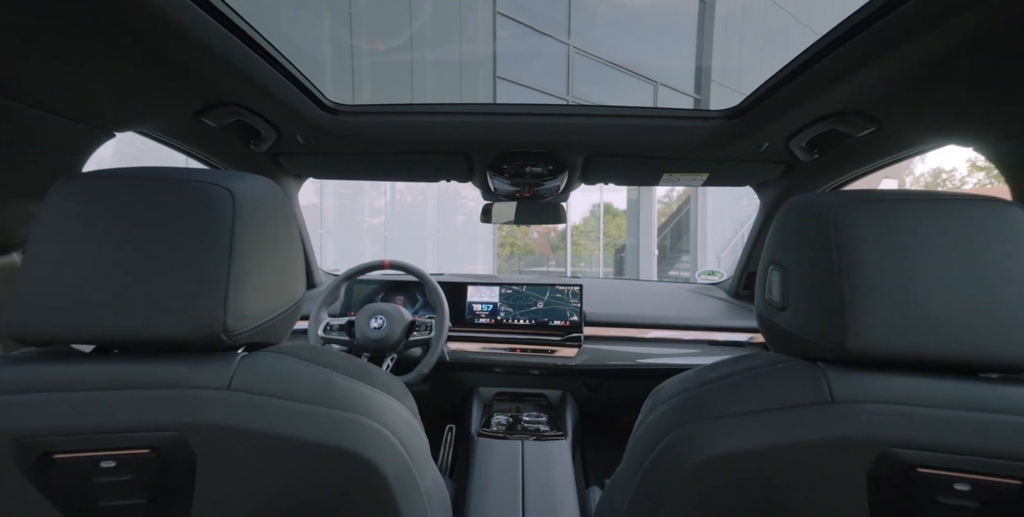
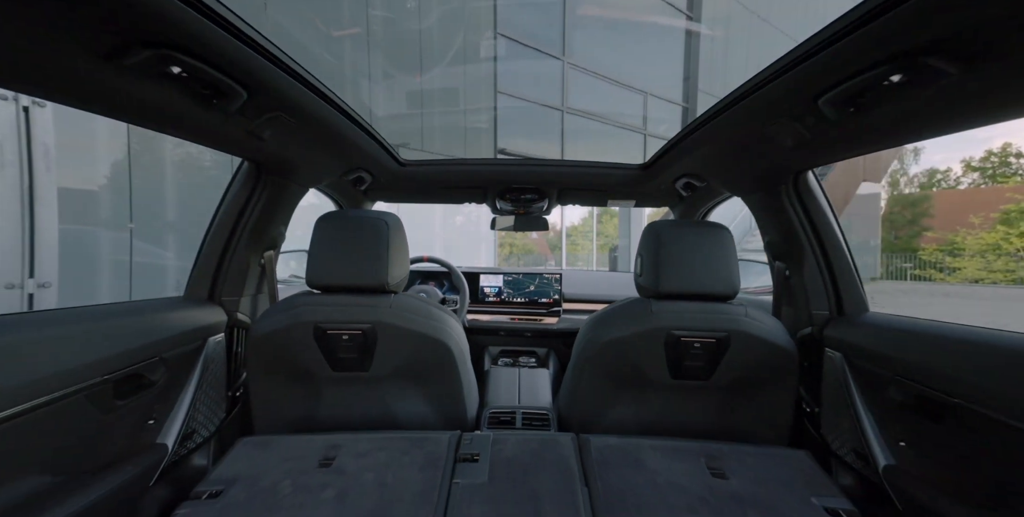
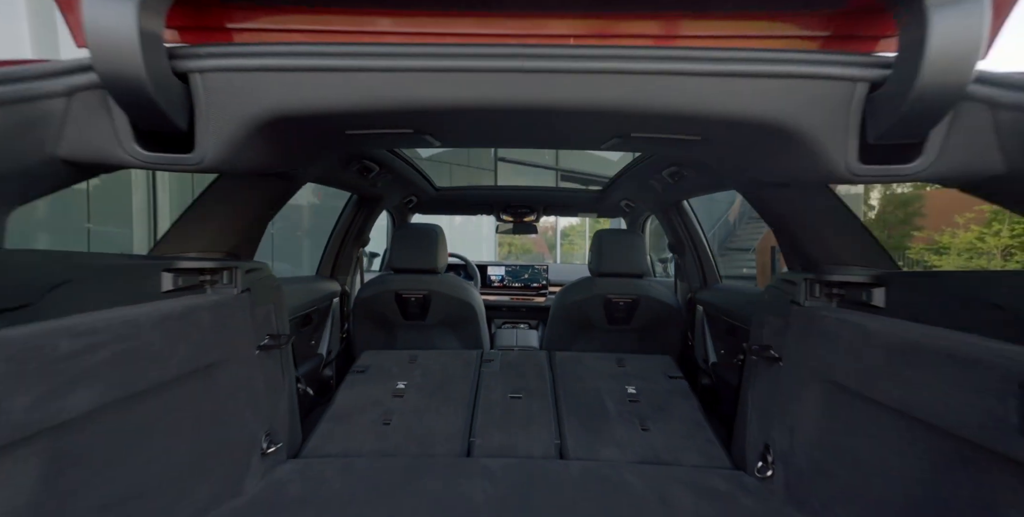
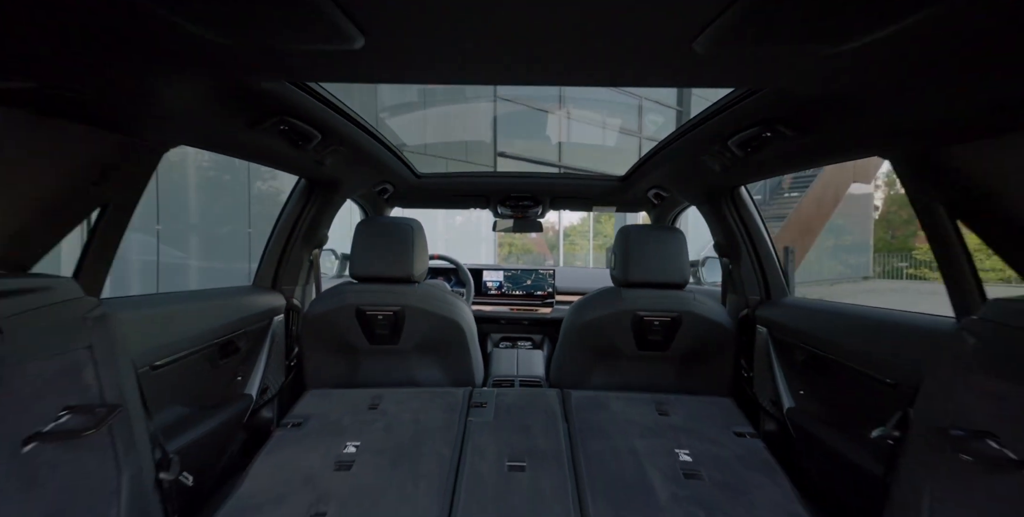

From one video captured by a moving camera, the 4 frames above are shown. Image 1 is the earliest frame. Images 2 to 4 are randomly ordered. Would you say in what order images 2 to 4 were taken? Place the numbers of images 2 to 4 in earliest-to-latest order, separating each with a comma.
2, 4, 3
